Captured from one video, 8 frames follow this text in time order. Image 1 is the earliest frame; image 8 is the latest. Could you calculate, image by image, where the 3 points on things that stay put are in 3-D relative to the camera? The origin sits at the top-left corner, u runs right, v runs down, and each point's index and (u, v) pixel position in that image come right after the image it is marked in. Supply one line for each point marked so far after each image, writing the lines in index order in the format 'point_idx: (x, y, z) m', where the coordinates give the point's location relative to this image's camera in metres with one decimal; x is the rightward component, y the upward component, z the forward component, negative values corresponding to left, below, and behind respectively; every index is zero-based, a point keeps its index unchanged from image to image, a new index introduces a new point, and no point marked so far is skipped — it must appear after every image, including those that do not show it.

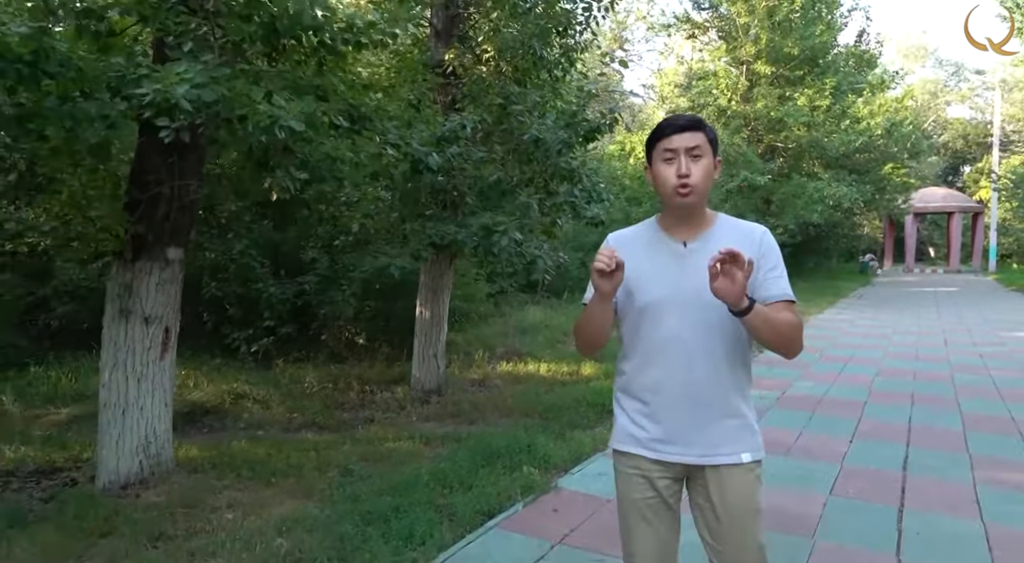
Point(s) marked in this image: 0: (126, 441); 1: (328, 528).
0: (-2.3, -1.0, +4.6) m
1: (-0.9, -1.2, +3.8) m
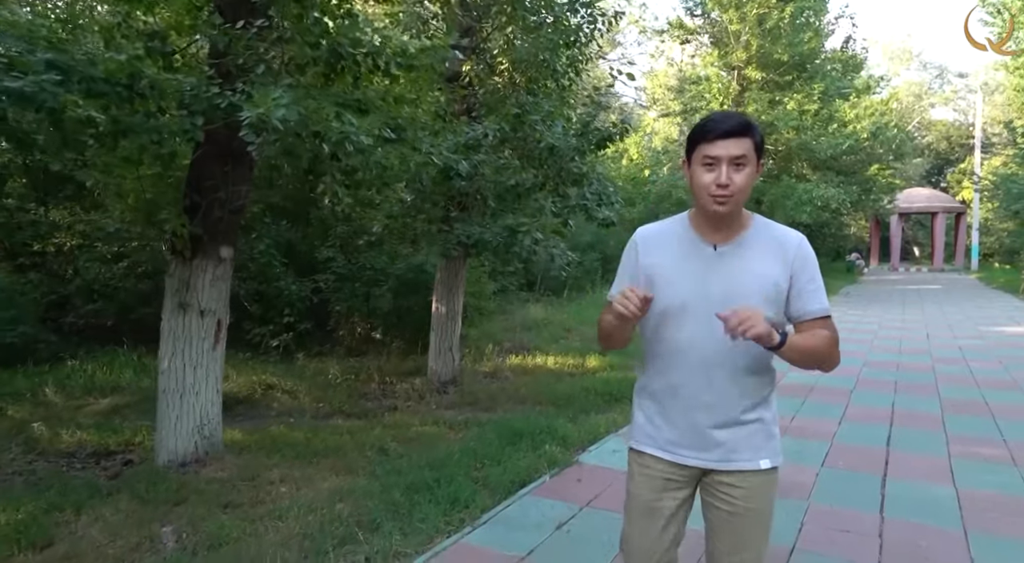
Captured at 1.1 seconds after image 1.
0: (-2.2, -0.9, +5.1) m
1: (-0.7, -1.2, +4.2) m
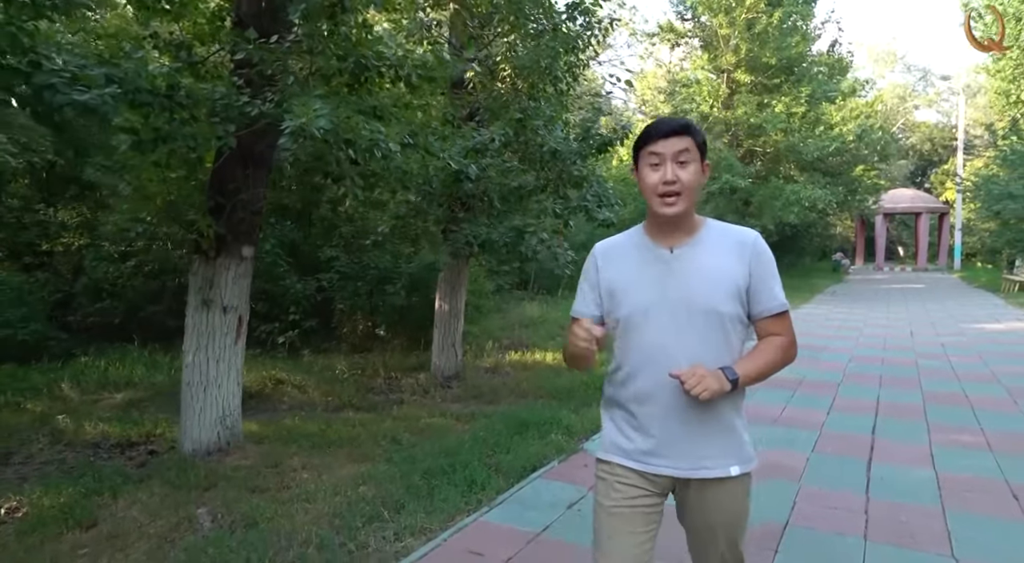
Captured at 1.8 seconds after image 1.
0: (-2.1, -0.9, +5.3) m
1: (-0.7, -1.2, +4.5) m
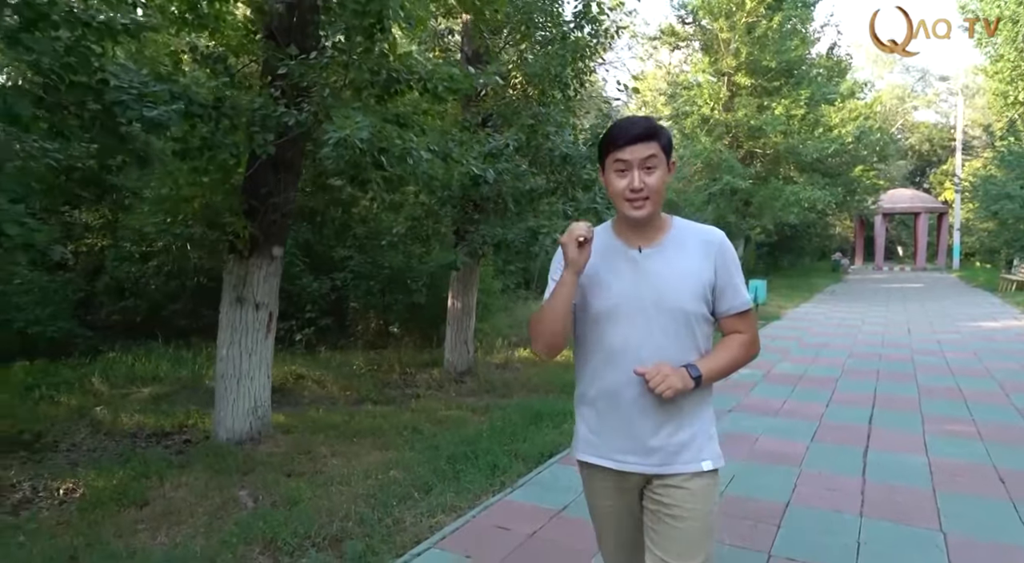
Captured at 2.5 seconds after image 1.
0: (-2.0, -0.9, +5.6) m
1: (-0.5, -1.2, +4.8) m
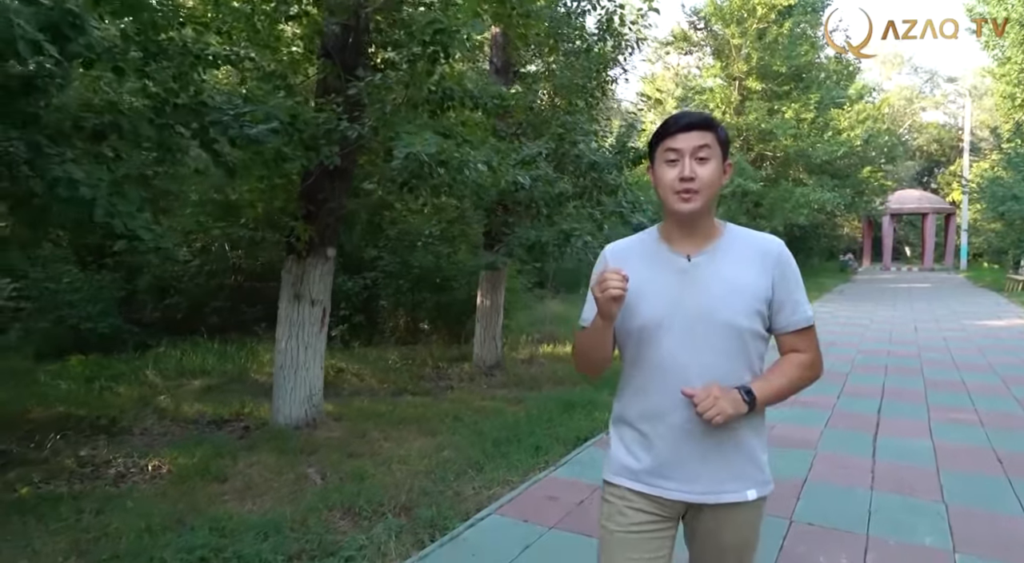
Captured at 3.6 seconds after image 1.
0: (-1.7, -0.9, +6.1) m
1: (-0.3, -1.1, +5.3) m
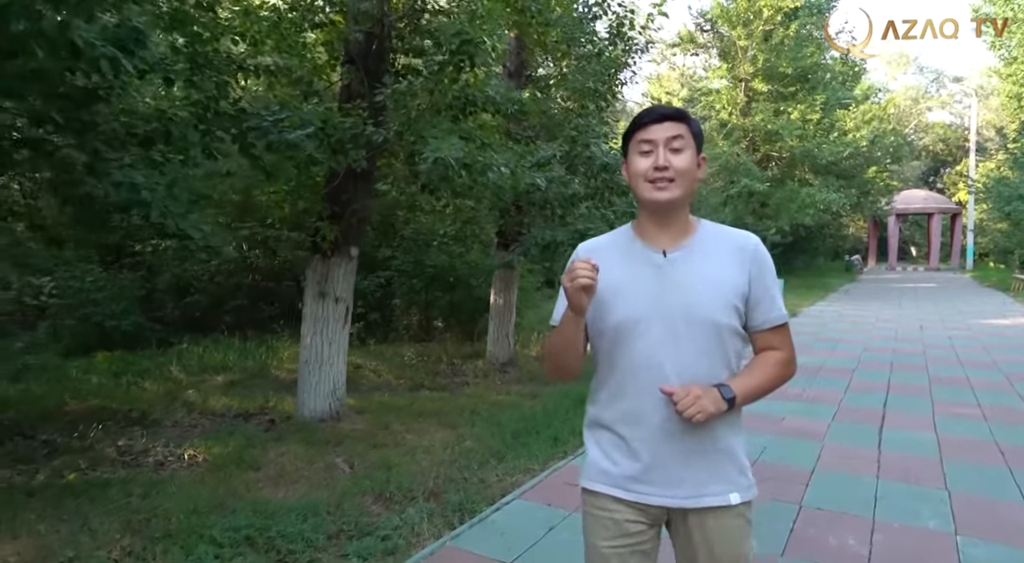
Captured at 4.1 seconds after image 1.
0: (-1.6, -0.9, +6.3) m
1: (-0.1, -1.1, +5.5) m
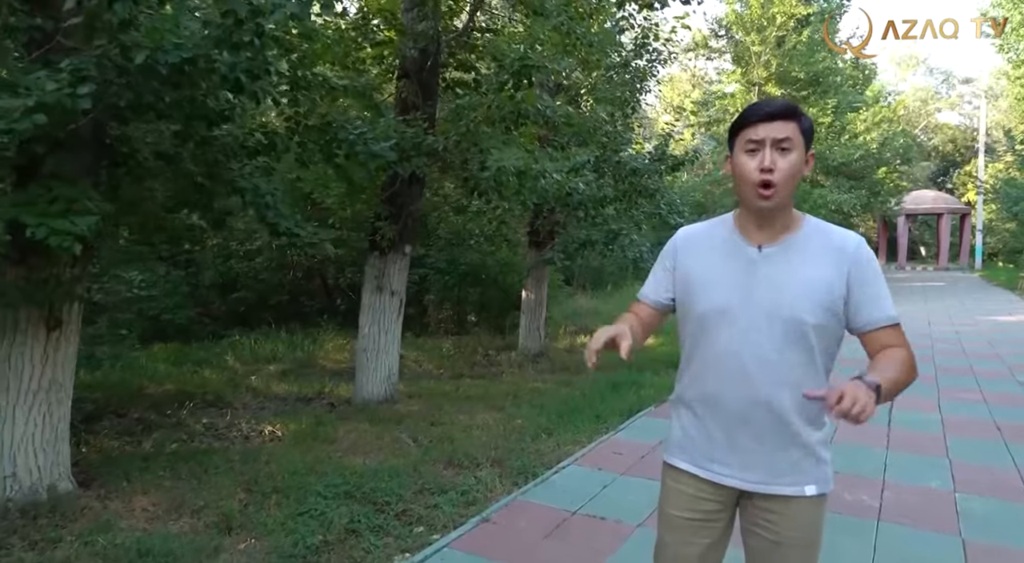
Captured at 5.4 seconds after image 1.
0: (-1.2, -0.8, +7.0) m
1: (+0.2, -1.1, +6.1) m
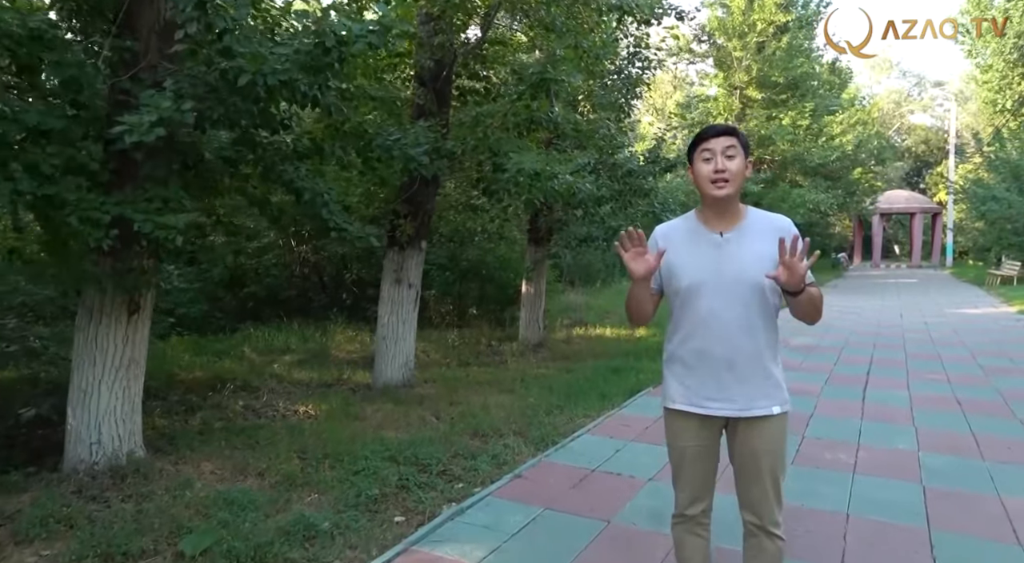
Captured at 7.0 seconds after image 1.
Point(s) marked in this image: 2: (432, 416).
0: (-1.1, -0.8, +7.5) m
1: (+0.3, -1.0, +6.7) m
2: (-0.6, -1.1, +6.2) m
